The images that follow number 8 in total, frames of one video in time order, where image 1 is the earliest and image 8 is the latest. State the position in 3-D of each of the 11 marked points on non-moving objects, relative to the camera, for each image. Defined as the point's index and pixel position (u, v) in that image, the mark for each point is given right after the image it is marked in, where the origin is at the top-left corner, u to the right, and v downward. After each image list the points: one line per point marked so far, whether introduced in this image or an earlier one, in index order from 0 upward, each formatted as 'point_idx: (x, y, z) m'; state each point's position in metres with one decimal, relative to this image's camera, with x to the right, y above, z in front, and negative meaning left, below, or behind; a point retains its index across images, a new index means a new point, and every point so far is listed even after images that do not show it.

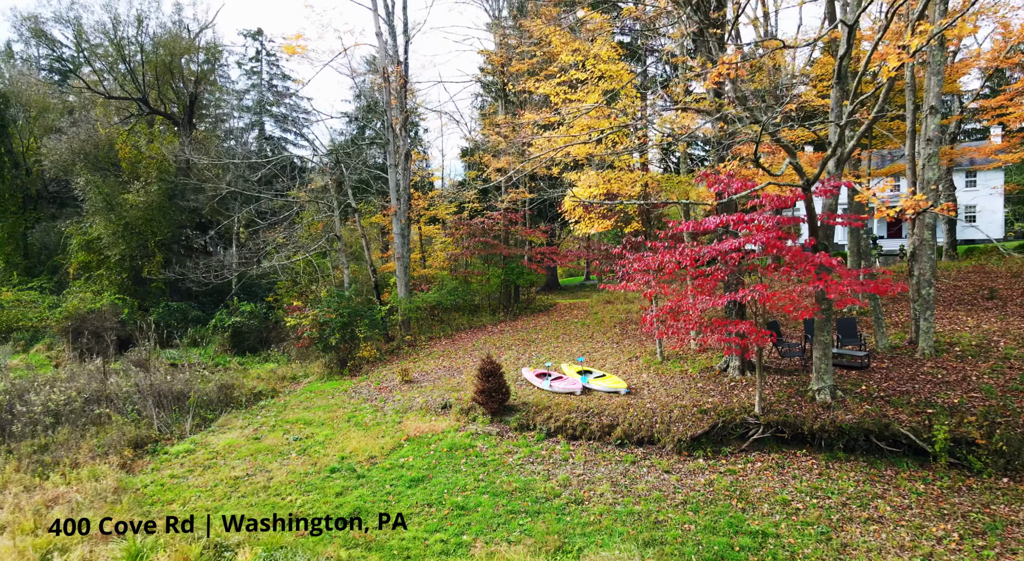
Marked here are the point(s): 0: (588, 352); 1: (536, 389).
0: (+1.4, -1.3, +11.4) m
1: (+0.4, -1.8, +10.1) m
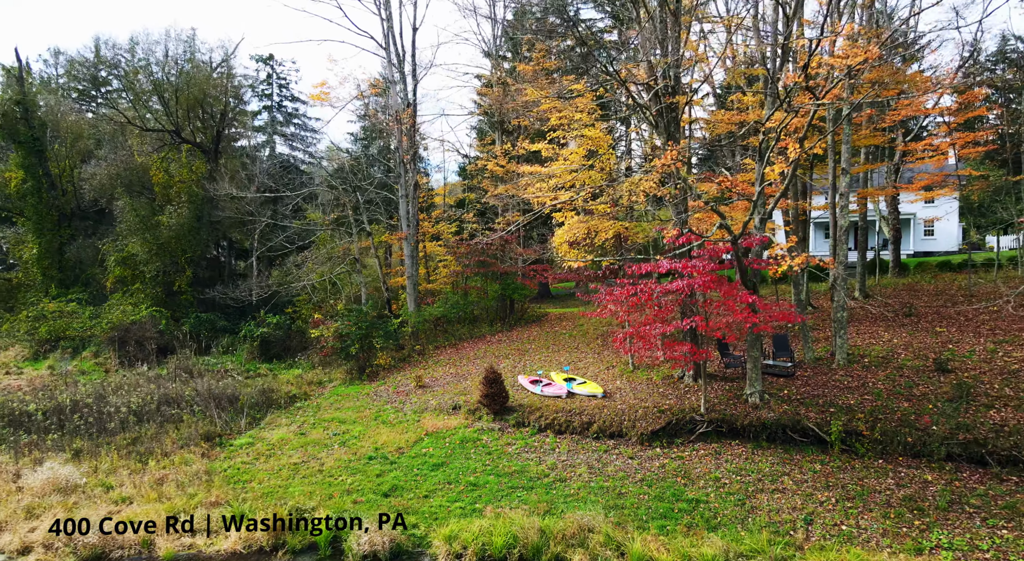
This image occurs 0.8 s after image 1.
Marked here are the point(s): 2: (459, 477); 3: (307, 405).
0: (+1.3, -1.8, +13.7) m
1: (+0.4, -2.2, +12.4) m
2: (-0.8, -3.0, +9.6) m
3: (-4.7, -2.9, +14.3) m
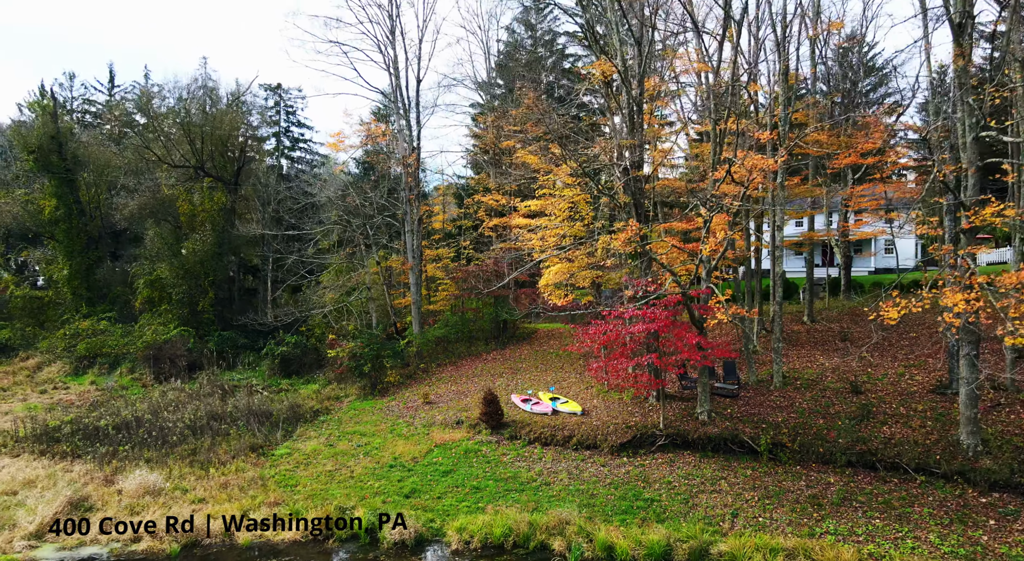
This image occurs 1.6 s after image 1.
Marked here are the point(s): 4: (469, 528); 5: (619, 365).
0: (+1.2, -2.7, +16.2) m
1: (+0.2, -3.1, +14.8) m
2: (-0.9, -3.9, +12.0) m
3: (-4.9, -3.7, +16.6) m
4: (-0.7, -4.2, +10.4) m
5: (+2.2, -1.8, +12.6) m
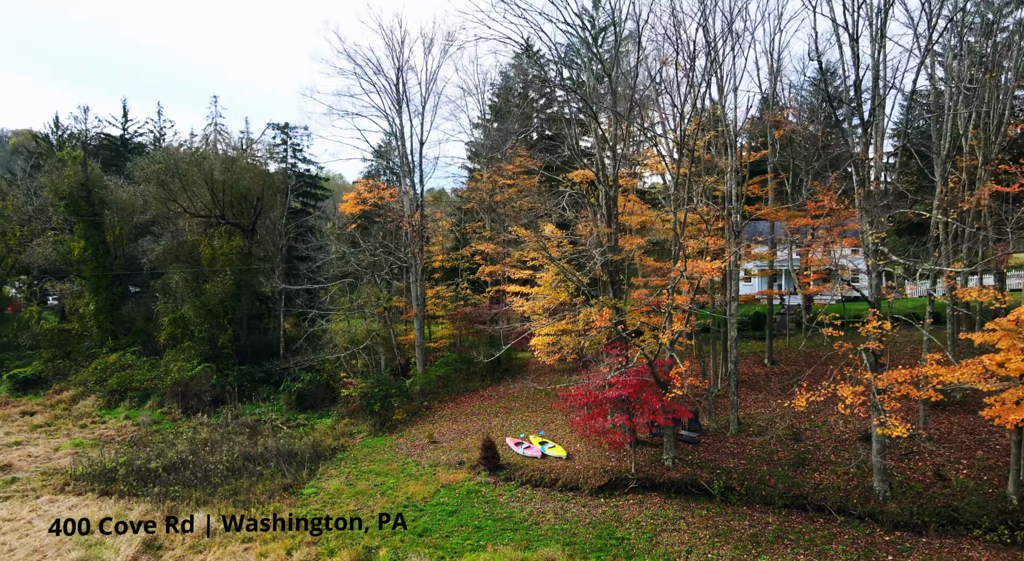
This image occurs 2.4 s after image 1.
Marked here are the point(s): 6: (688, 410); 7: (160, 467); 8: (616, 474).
0: (+1.0, -4.3, +18.6) m
1: (+0.1, -4.8, +17.2) m
2: (-1.0, -5.6, +14.4) m
3: (-5.1, -5.4, +18.9) m
4: (-0.8, -5.8, +12.8) m
5: (+2.1, -3.5, +15.0) m
6: (+4.2, -3.1, +14.7) m
7: (-9.7, -5.1, +17.0) m
8: (+2.6, -4.8, +15.4) m
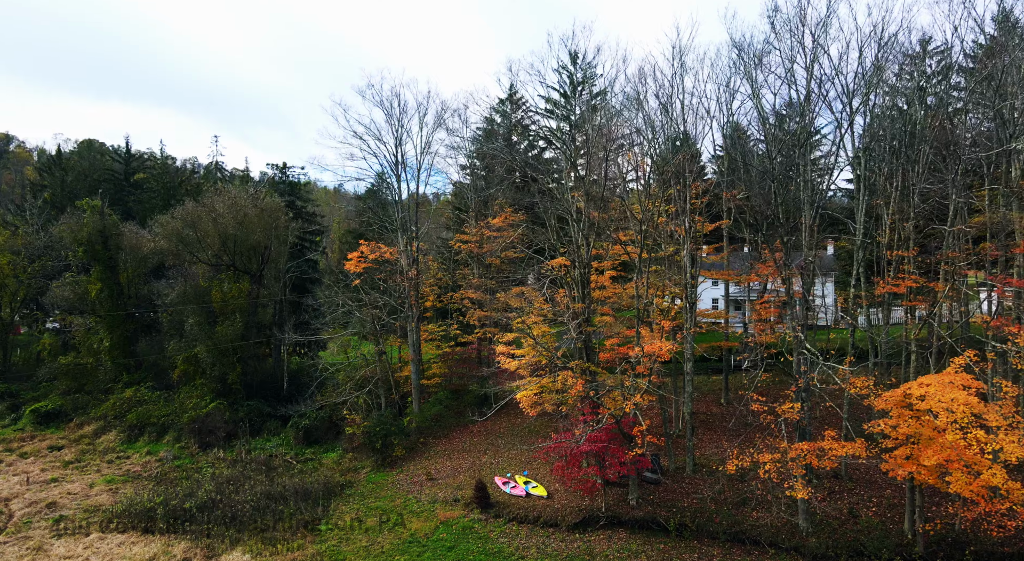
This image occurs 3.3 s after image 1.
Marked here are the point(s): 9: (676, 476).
0: (+0.6, -6.3, +21.4) m
1: (-0.3, -6.8, +19.9) m
2: (-1.3, -7.6, +17.1) m
3: (-5.5, -7.4, +21.6) m
4: (-1.1, -7.8, +15.6) m
5: (+1.8, -5.5, +17.9) m
6: (+3.9, -5.1, +17.6) m
7: (-10.0, -7.1, +19.5) m
8: (+2.3, -6.8, +18.2) m
9: (+5.2, -6.2, +19.6) m
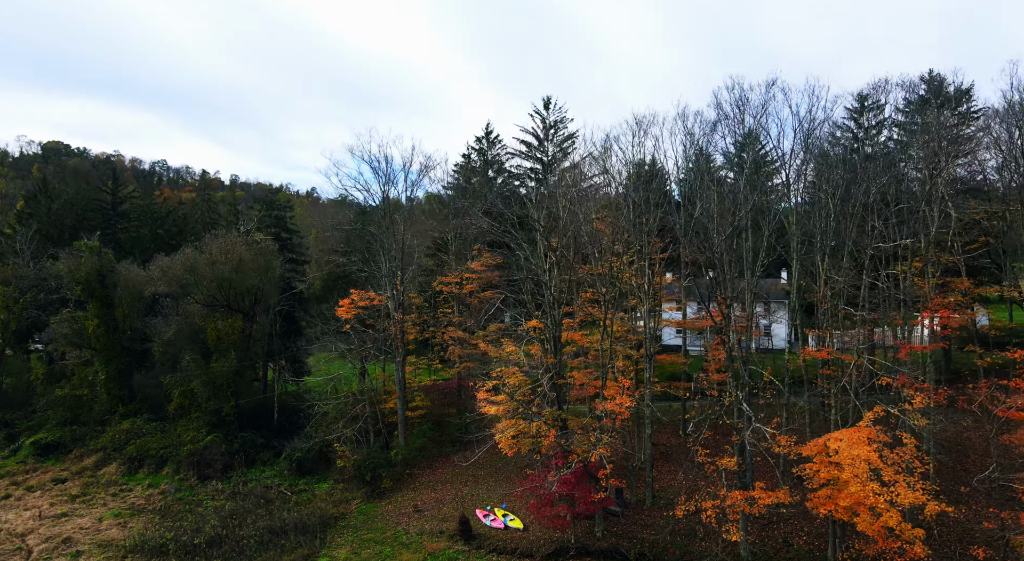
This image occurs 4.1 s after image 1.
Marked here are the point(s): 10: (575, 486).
0: (-0.2, -8.3, +23.8) m
1: (-1.1, -8.7, +22.3) m
2: (-1.9, -9.5, +19.5) m
3: (-6.3, -9.3, +23.7) m
4: (-1.6, -9.8, +18.0) m
5: (+1.1, -7.5, +20.4) m
6: (+3.2, -7.1, +20.2) m
7: (-10.7, -9.0, +21.5) m
8: (+1.6, -8.8, +20.7) m
9: (+4.4, -8.2, +22.2) m
10: (+2.0, -6.5, +19.9) m
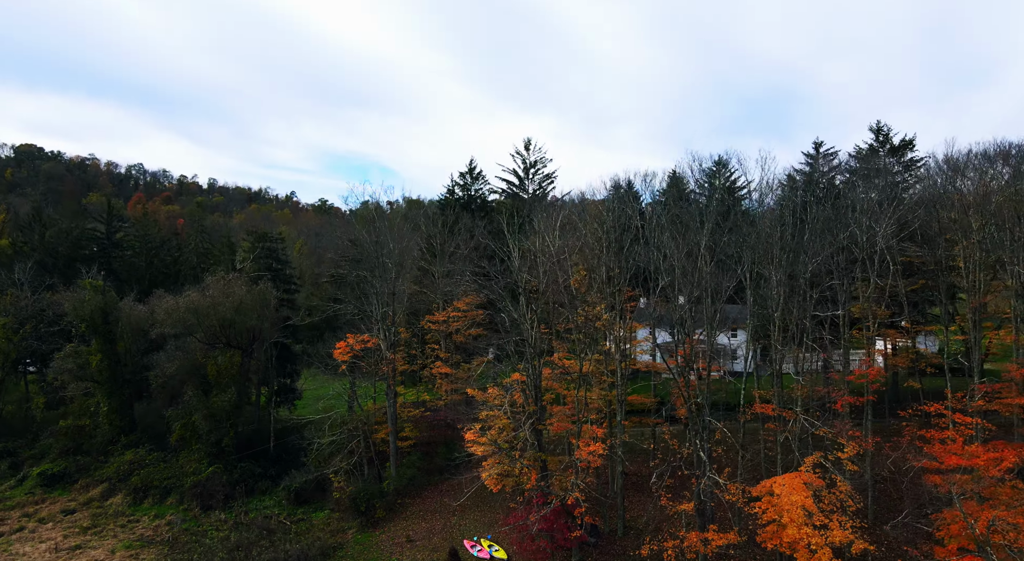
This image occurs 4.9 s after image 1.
0: (-0.9, -10.4, +26.2) m
1: (-1.7, -10.8, +24.7) m
2: (-2.4, -11.6, +21.8) m
3: (-7.0, -11.4, +25.9) m
4: (-2.1, -11.9, +20.3) m
5: (+0.6, -9.6, +22.8) m
6: (+2.7, -9.2, +22.7) m
7: (-11.3, -11.1, +23.5) m
8: (+1.0, -10.9, +23.2) m
9: (+3.8, -10.3, +24.7) m
10: (+1.5, -8.6, +22.4) m
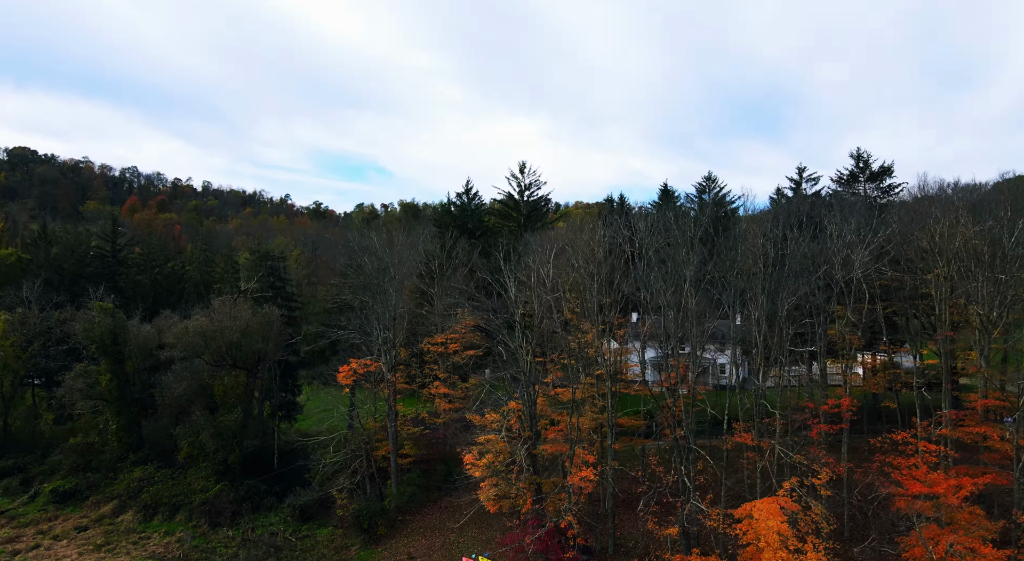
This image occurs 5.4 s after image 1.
0: (-1.0, -11.7, +27.6) m
1: (-1.8, -12.1, +26.1) m
2: (-2.6, -13.0, +23.2) m
3: (-7.1, -12.7, +27.2) m
4: (-2.2, -13.2, +21.7) m
5: (+0.4, -10.9, +24.2) m
6: (+2.6, -10.5, +24.1) m
7: (-11.5, -12.4, +24.7) m
8: (+0.9, -12.2, +24.6) m
9: (+3.7, -11.6, +26.2) m
10: (+1.4, -10.0, +23.8) m
